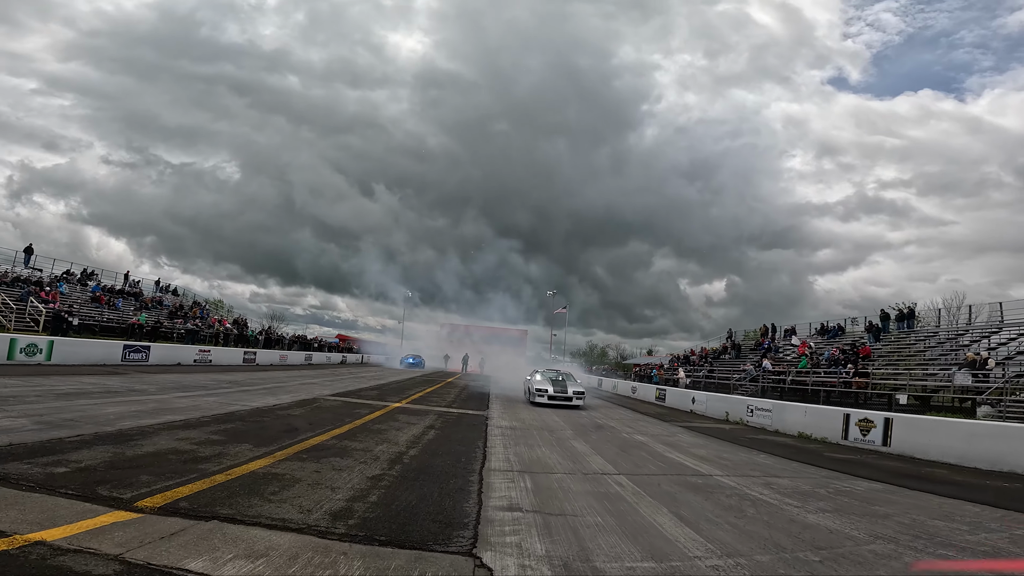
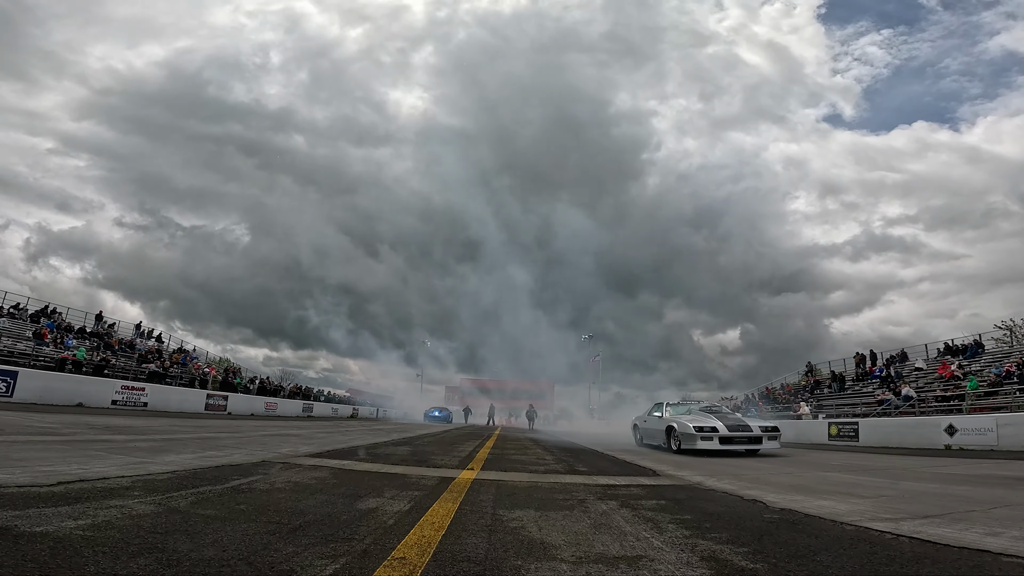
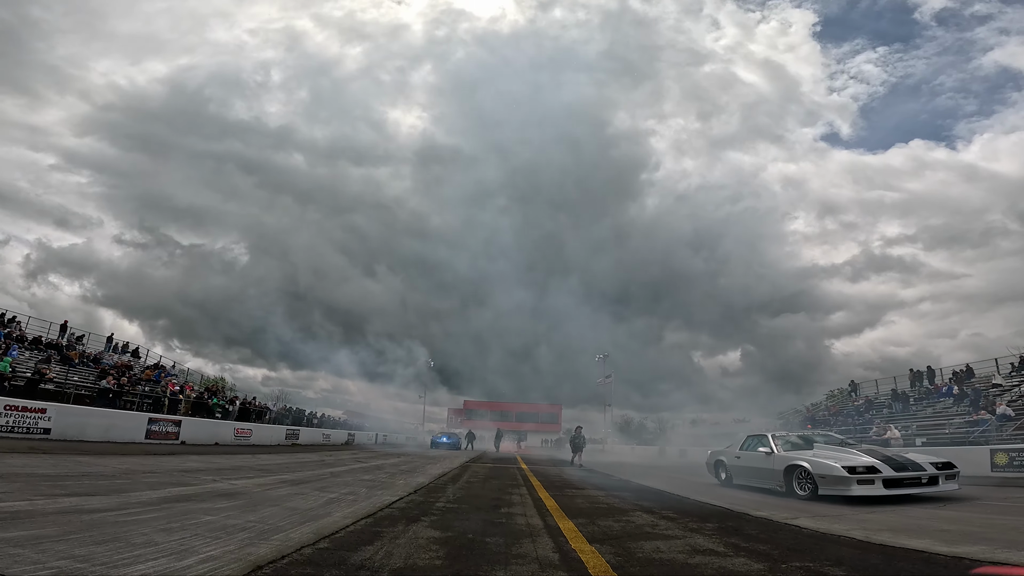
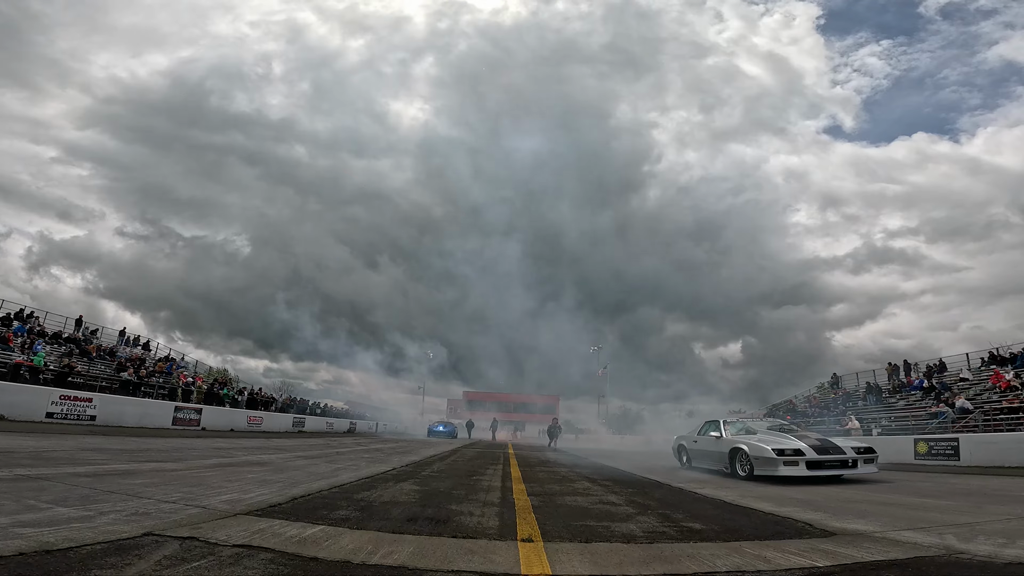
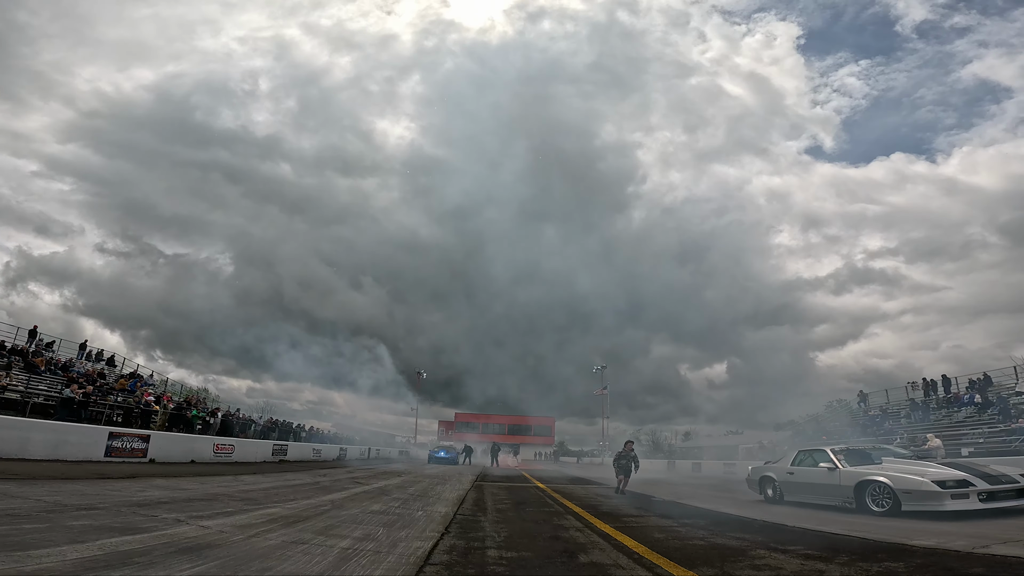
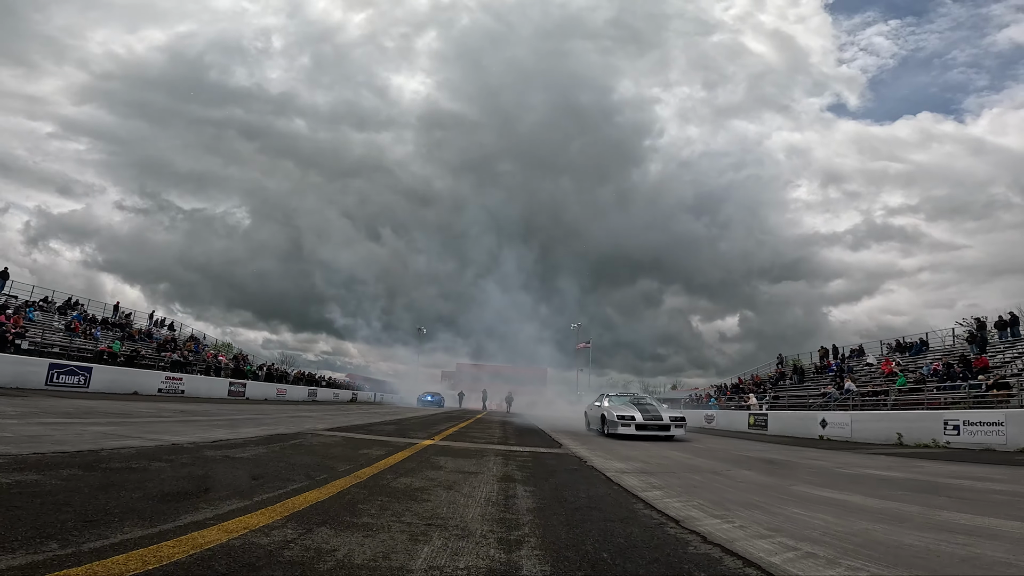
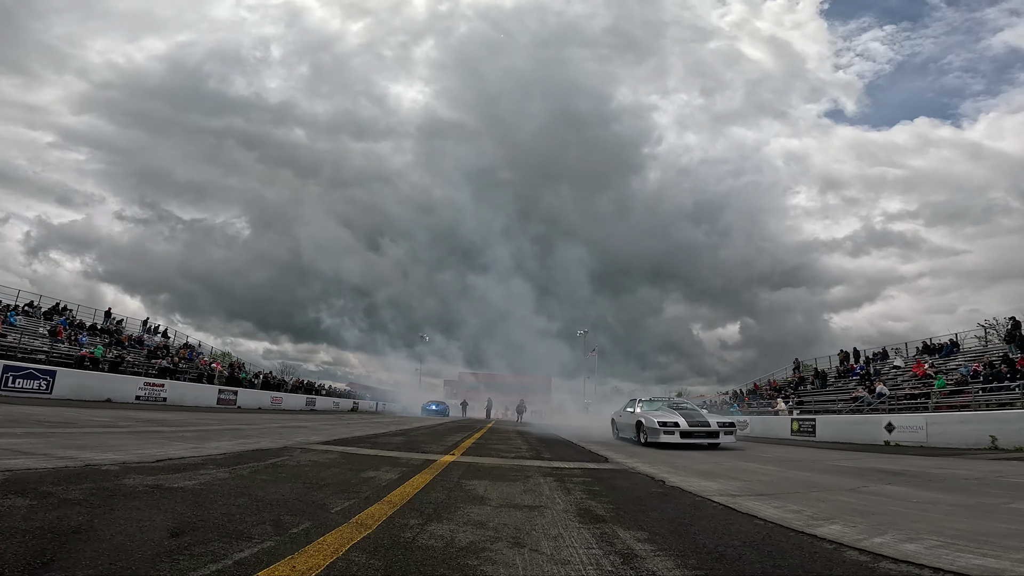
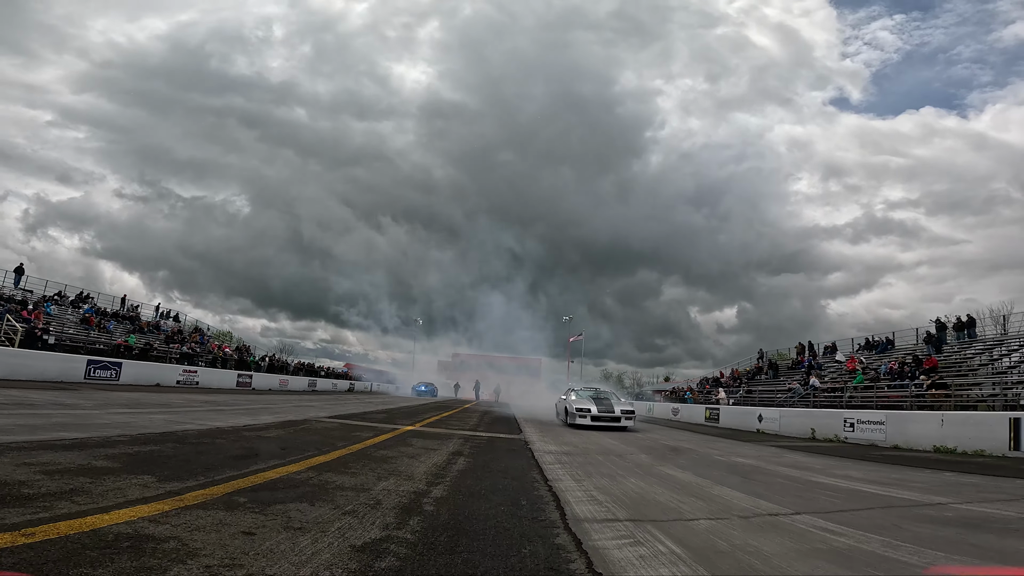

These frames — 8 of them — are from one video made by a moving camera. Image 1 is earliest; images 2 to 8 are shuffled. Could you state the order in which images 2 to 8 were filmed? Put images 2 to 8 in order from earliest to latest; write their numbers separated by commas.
8, 6, 7, 2, 4, 3, 5
